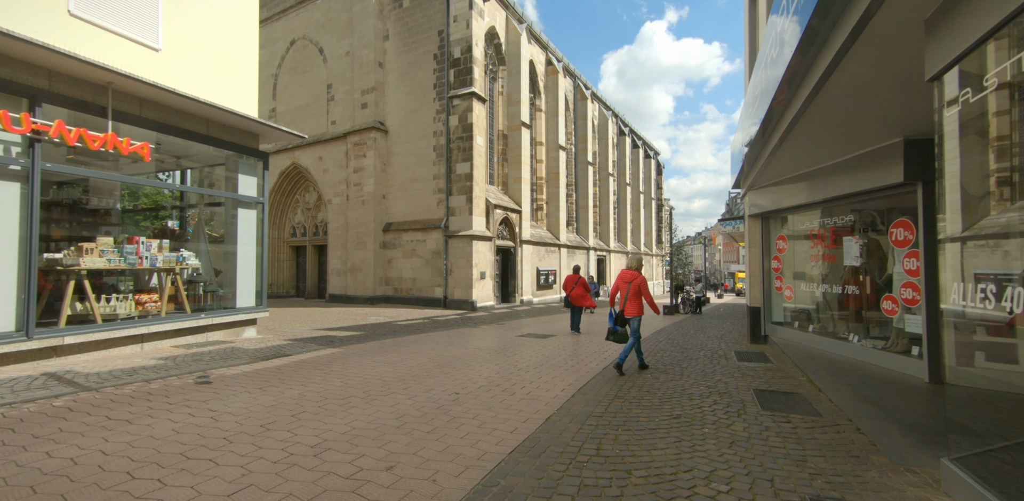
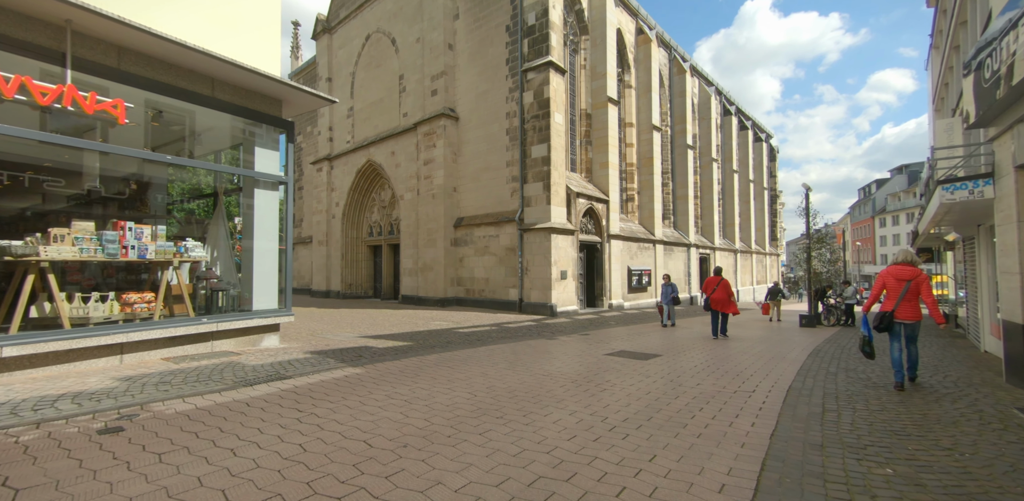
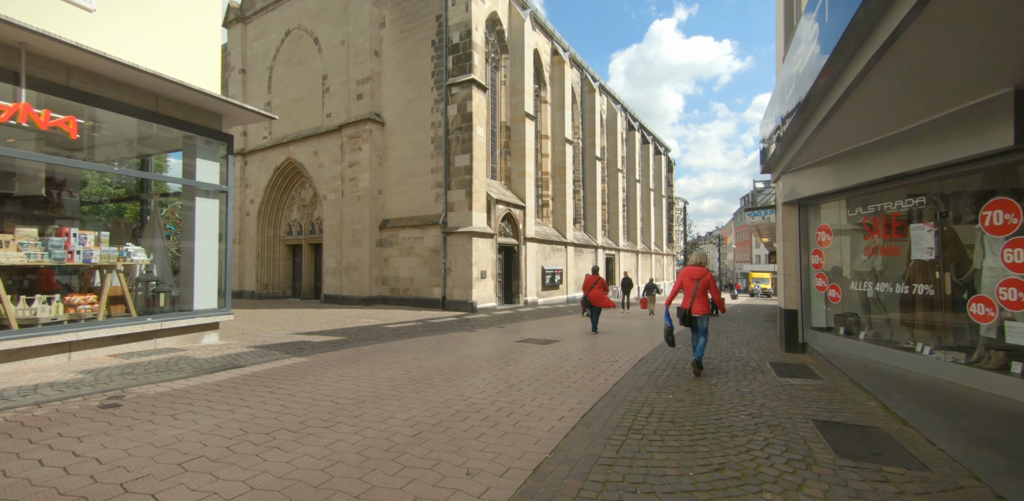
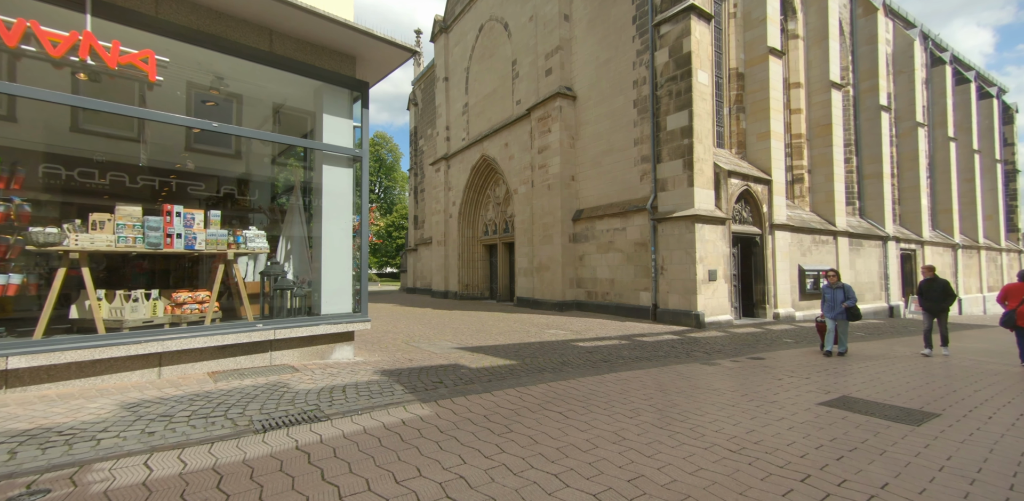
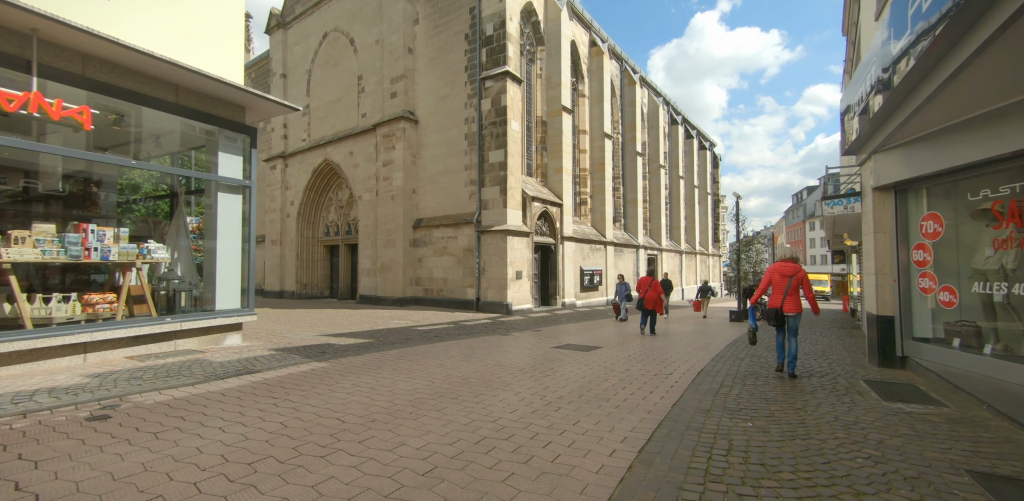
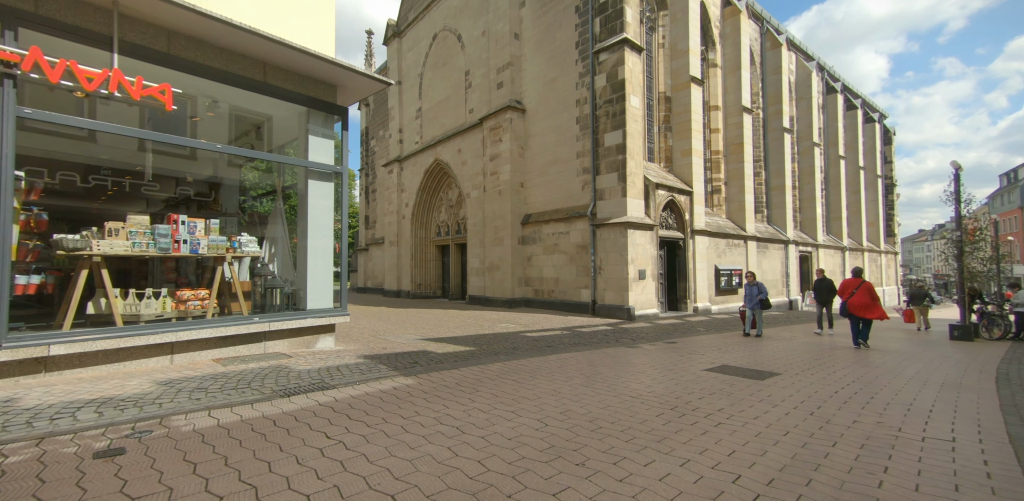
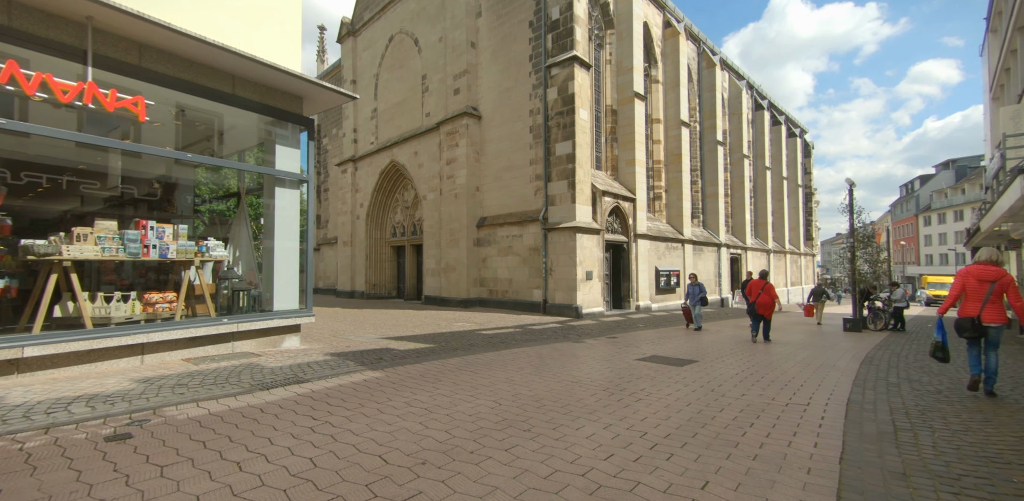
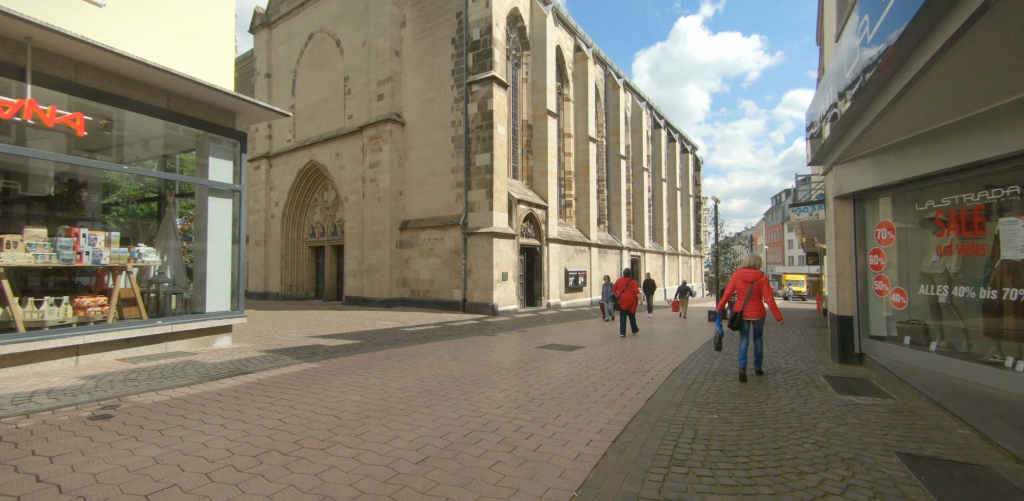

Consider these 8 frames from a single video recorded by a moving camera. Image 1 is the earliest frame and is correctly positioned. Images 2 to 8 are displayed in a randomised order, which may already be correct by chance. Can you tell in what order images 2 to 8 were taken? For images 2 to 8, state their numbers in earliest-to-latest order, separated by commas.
3, 8, 5, 2, 7, 6, 4
